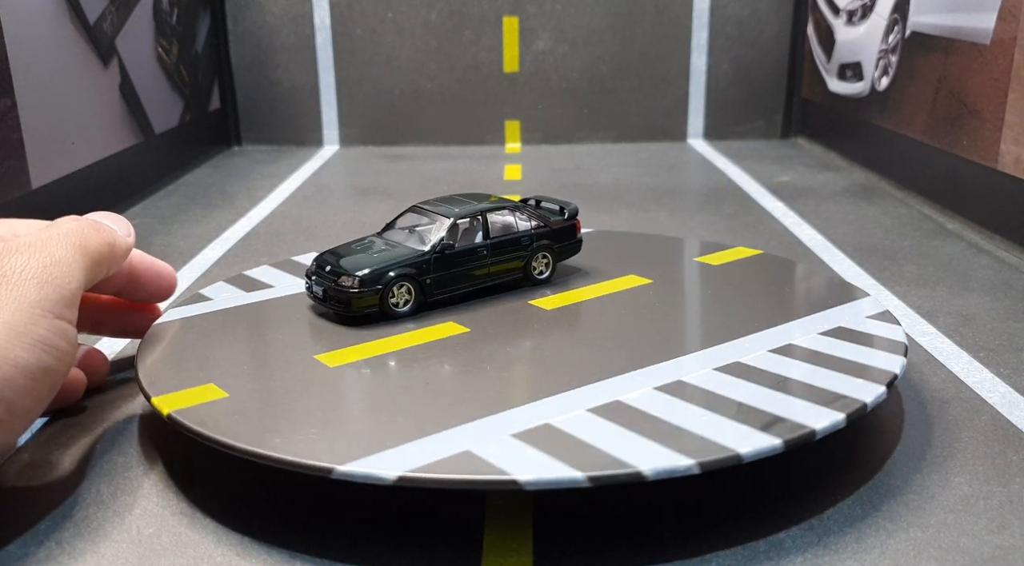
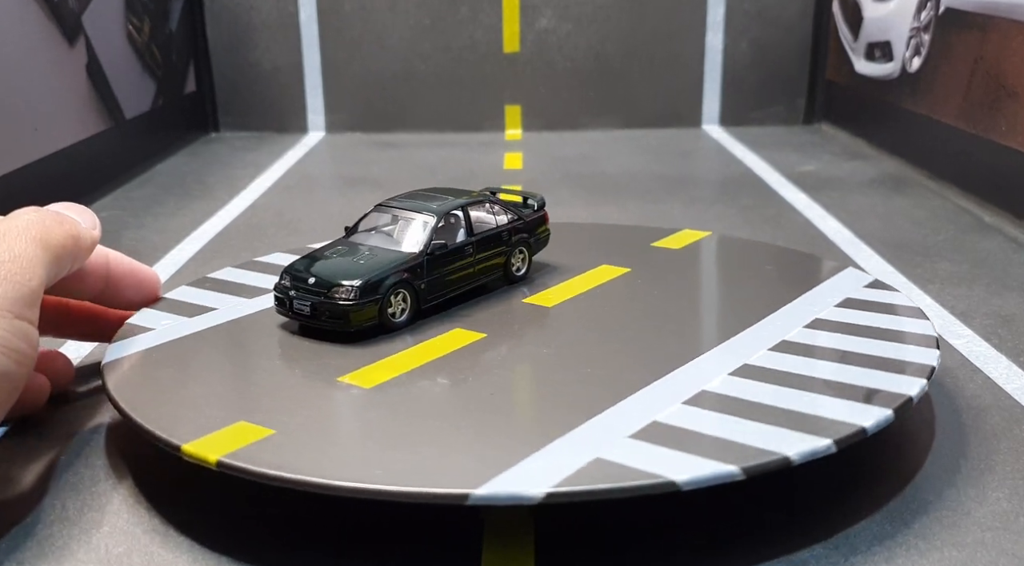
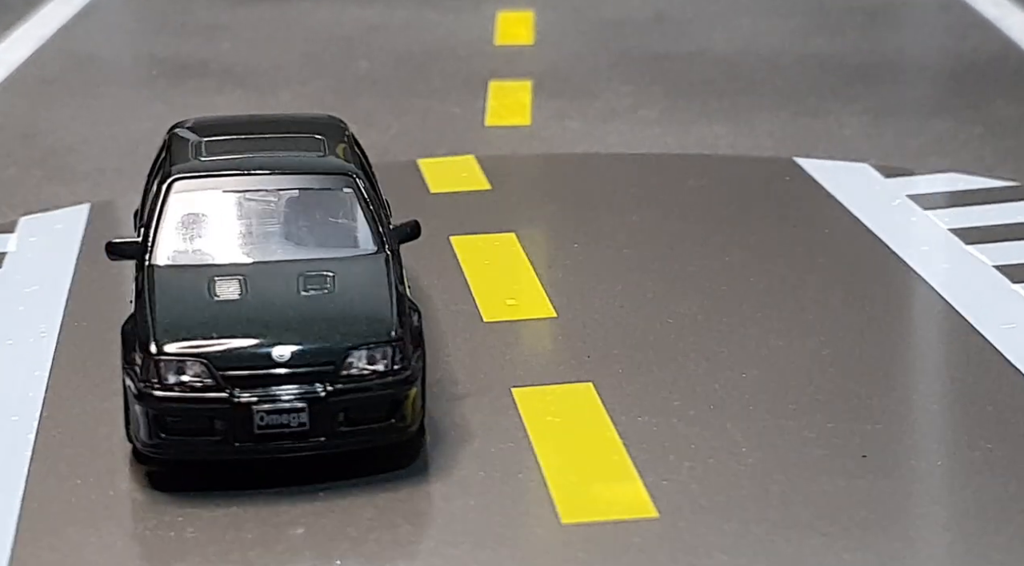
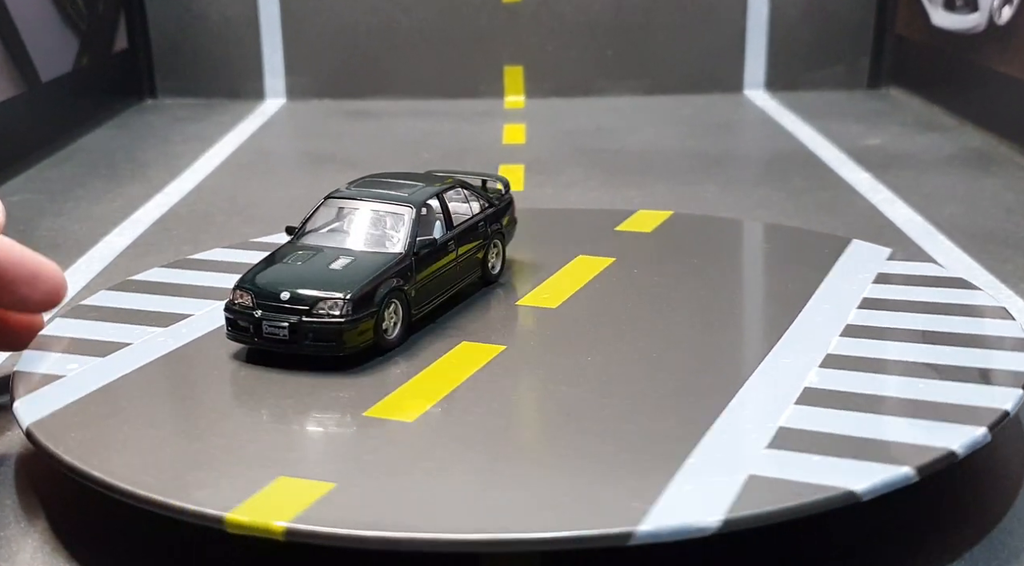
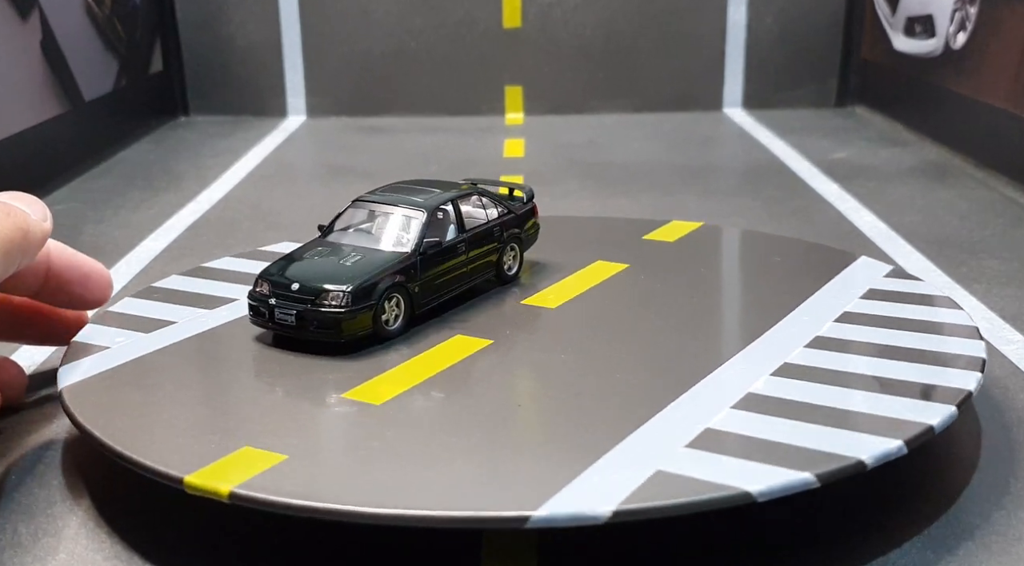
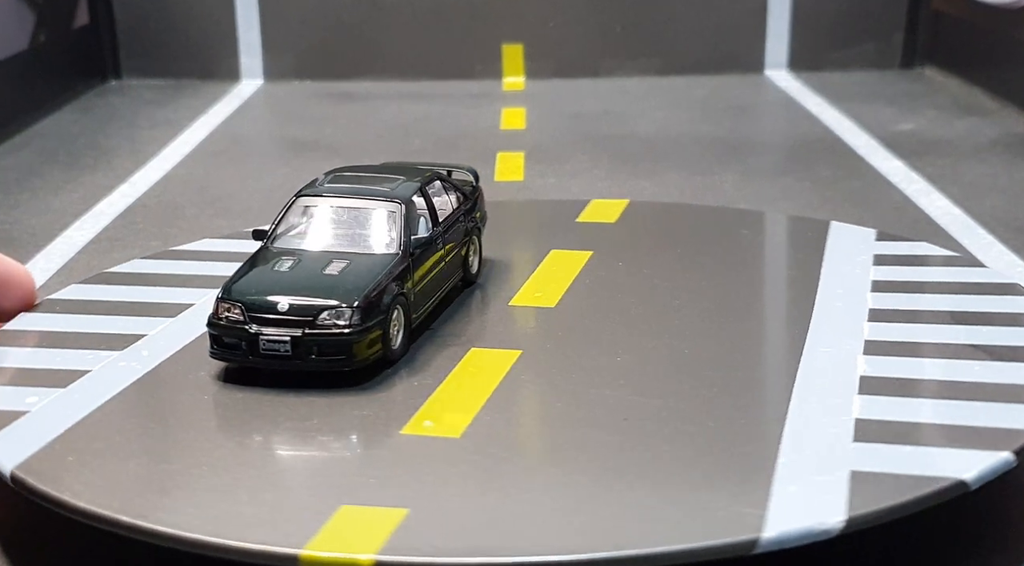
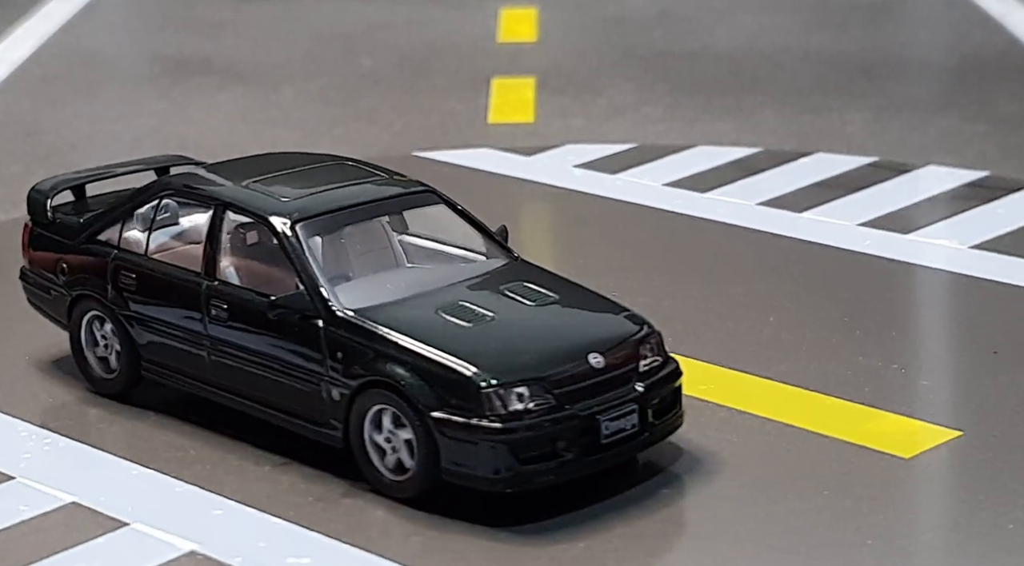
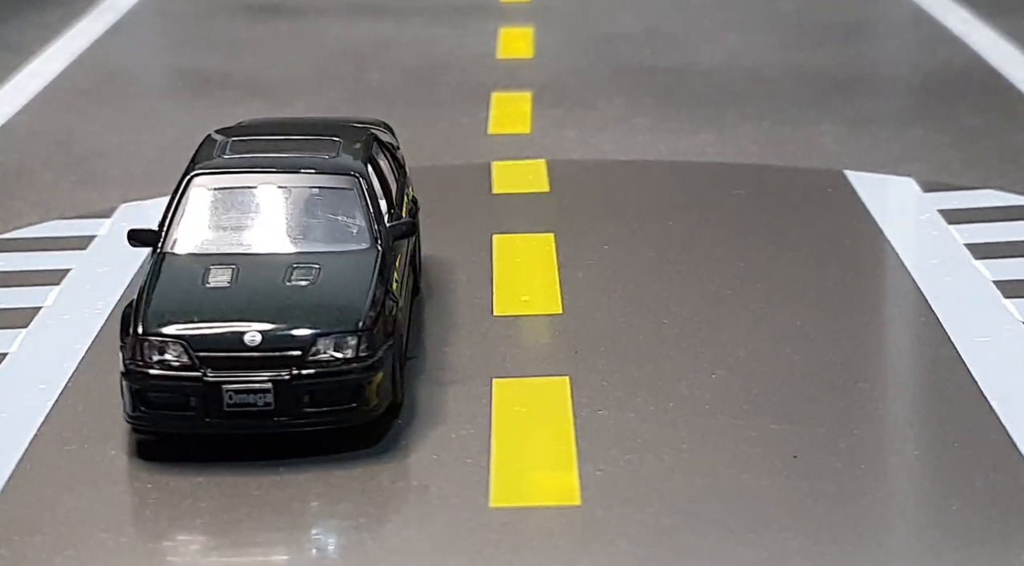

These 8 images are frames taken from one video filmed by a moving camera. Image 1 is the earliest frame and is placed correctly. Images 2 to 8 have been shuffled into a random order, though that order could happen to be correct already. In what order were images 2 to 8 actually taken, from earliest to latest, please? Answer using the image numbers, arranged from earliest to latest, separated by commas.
2, 5, 4, 6, 8, 3, 7
